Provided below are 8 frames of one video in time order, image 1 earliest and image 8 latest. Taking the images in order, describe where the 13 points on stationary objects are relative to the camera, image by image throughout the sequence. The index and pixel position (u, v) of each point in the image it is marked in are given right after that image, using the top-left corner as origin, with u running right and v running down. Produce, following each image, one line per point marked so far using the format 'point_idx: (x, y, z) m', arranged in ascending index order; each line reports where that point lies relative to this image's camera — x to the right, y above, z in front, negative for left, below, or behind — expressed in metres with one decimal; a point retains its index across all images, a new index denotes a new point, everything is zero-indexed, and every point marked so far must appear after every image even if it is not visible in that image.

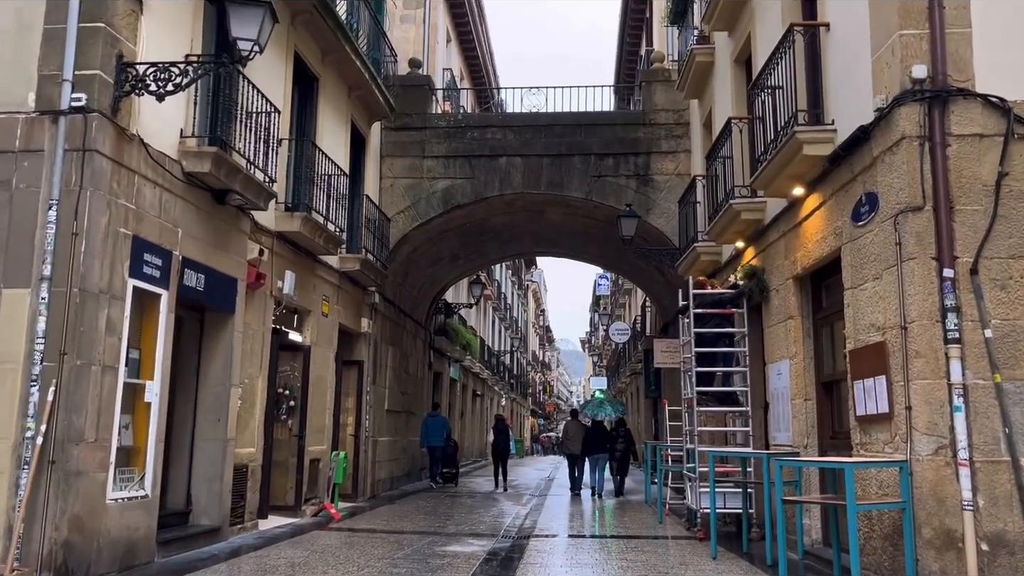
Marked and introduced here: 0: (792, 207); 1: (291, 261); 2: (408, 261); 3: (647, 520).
0: (+2.7, +0.8, +7.9) m
1: (-2.6, +0.3, +9.8) m
2: (-1.9, +0.5, +14.7) m
3: (+1.8, -3.0, +10.8) m
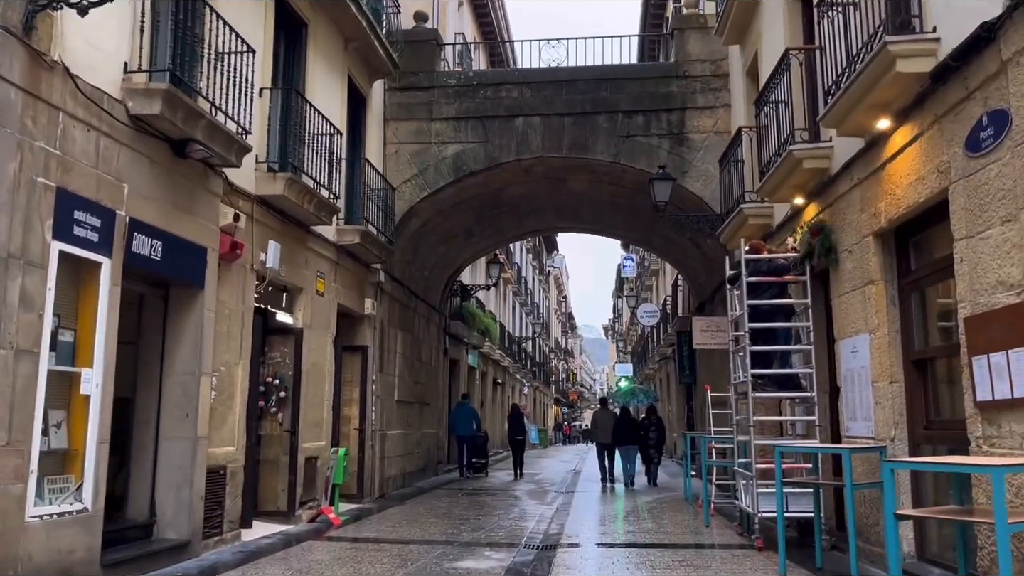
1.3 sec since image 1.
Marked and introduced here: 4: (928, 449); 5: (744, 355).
0: (+2.8, +1.1, +6.4) m
1: (-2.4, +0.6, +8.5) m
2: (-1.5, +0.8, +13.4) m
3: (+2.0, -2.7, +9.4) m
4: (+3.1, -1.2, +6.0) m
5: (+2.2, -0.6, +7.7) m
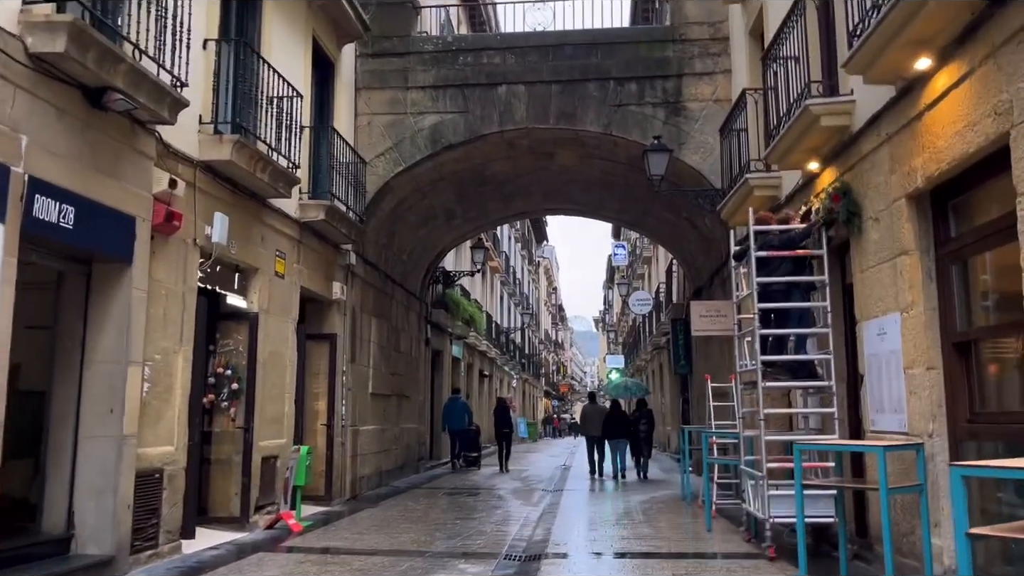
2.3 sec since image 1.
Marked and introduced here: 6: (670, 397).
0: (+2.6, +1.3, +5.5) m
1: (-2.6, +0.8, +7.5) m
2: (-1.8, +1.1, +12.5) m
3: (+1.9, -2.5, +8.5) m
4: (+2.9, -1.0, +5.2) m
5: (+2.0, -0.4, +6.8) m
6: (+3.7, -2.6, +19.7) m
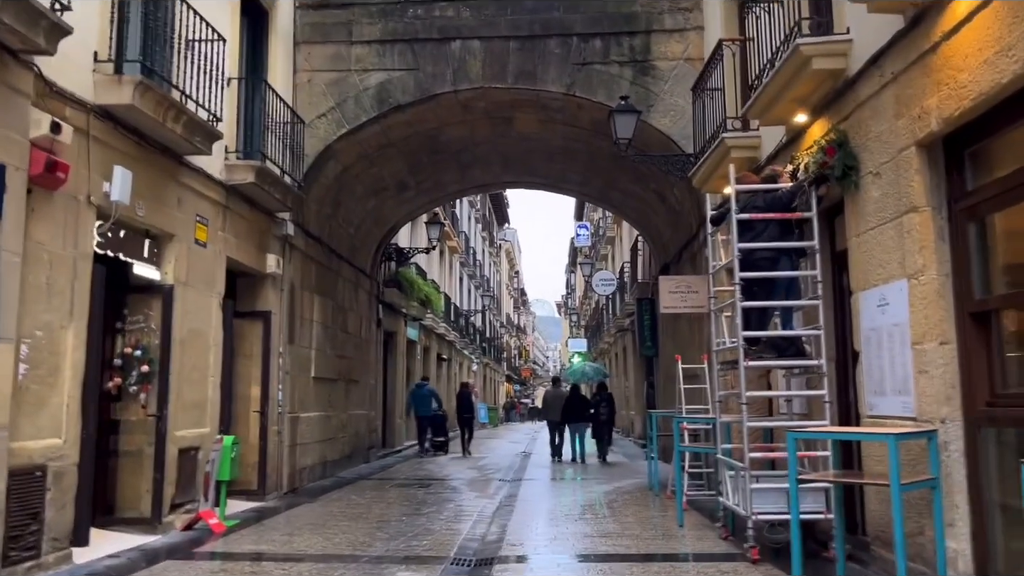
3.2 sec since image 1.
0: (+2.3, +1.5, +4.7) m
1: (-3.0, +1.1, +6.5) m
2: (-2.4, +1.4, +11.5) m
3: (+1.4, -2.2, +7.7) m
4: (+2.6, -0.8, +4.4) m
5: (+1.6, -0.2, +6.0) m
6: (+2.8, -2.1, +19.0) m
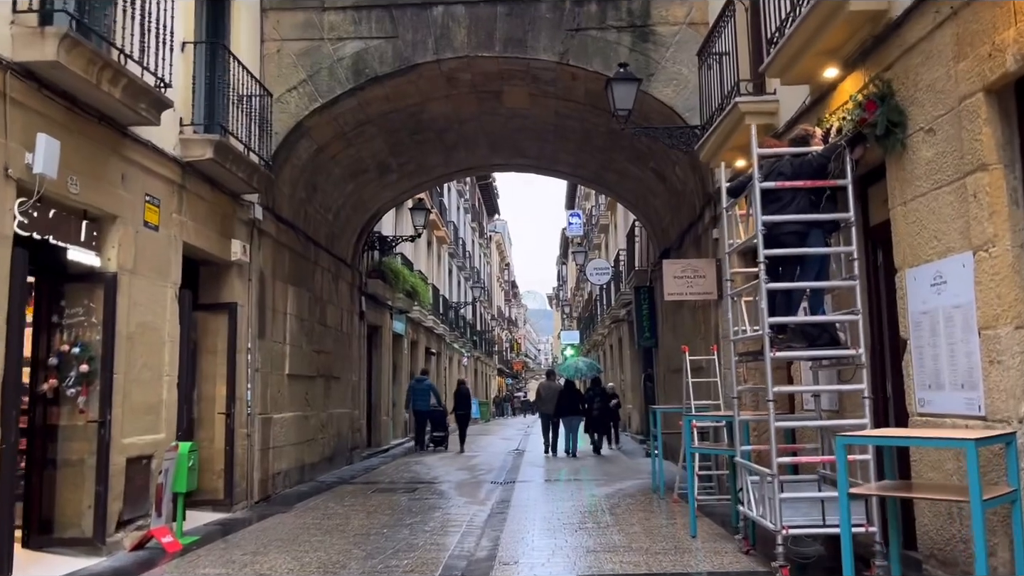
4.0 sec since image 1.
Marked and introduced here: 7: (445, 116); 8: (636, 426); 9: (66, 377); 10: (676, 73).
0: (+2.3, +1.6, +3.9) m
1: (-3.1, +1.1, +5.6) m
2: (-2.6, +1.6, +10.6) m
3: (+1.3, -2.1, +7.0) m
4: (+2.6, -0.7, +3.6) m
5: (+1.6, -0.1, +5.2) m
6: (+2.6, -1.9, +18.2) m
7: (-0.9, +2.3, +11.0) m
8: (+2.7, -3.0, +17.9) m
9: (-3.4, -0.7, +6.2) m
10: (+1.8, +2.4, +9.1) m
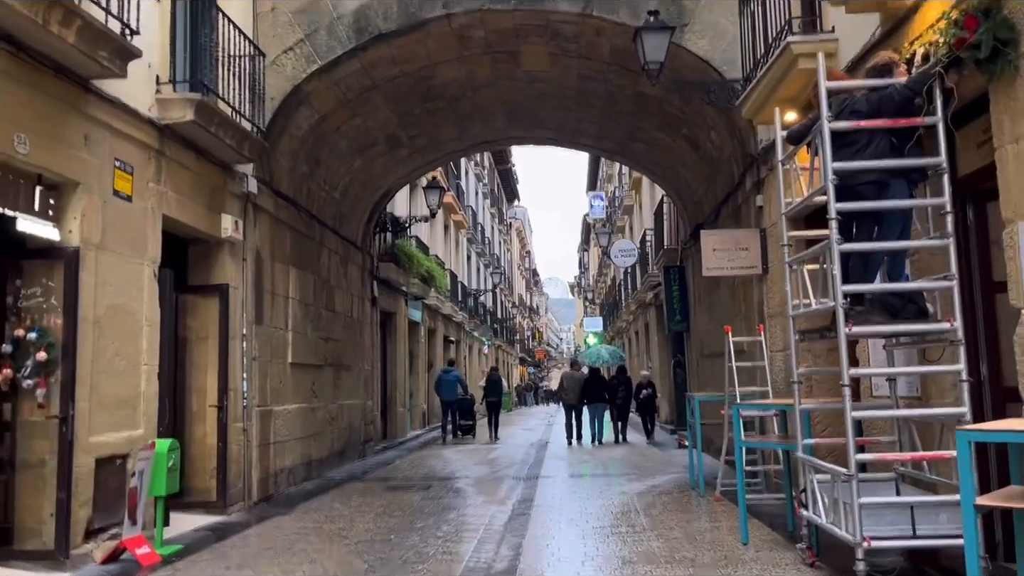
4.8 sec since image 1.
0: (+2.3, +1.8, +3.0) m
1: (-3.0, +1.3, +4.8) m
2: (-2.3, +1.8, +9.8) m
3: (+1.5, -1.8, +6.1) m
4: (+2.6, -0.5, +2.7) m
5: (+1.7, +0.1, +4.3) m
6: (+3.1, -1.5, +17.3) m
7: (-0.7, +2.6, +10.2) m
8: (+3.2, -2.6, +17.0) m
9: (-3.2, -0.5, +5.4) m
10: (+2.0, +2.6, +8.2) m
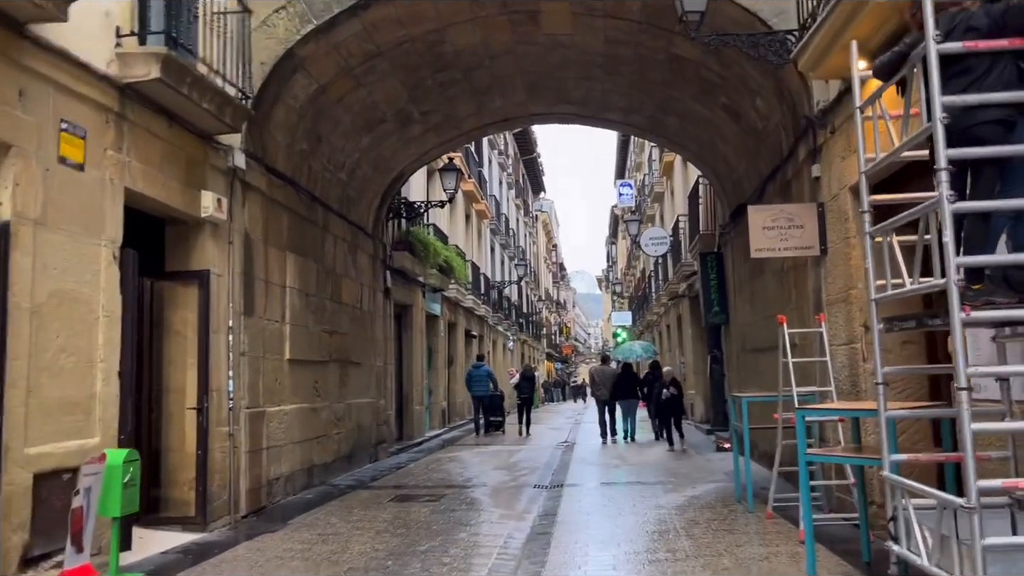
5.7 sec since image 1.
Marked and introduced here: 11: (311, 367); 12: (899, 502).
0: (+2.3, +1.9, +1.9) m
1: (-3.0, +1.4, +4.0) m
2: (-2.1, +1.9, +8.9) m
3: (+1.6, -1.7, +5.1) m
4: (+2.6, -0.4, +1.6) m
5: (+1.7, +0.2, +3.3) m
6: (+3.5, -1.3, +16.2) m
7: (-0.4, +2.7, +9.2) m
8: (+3.6, -2.4, +15.9) m
9: (-3.1, -0.4, +4.6) m
10: (+2.1, +2.8, +7.1) m
11: (-2.2, -0.9, +9.2) m
12: (+1.8, -1.0, +3.9) m
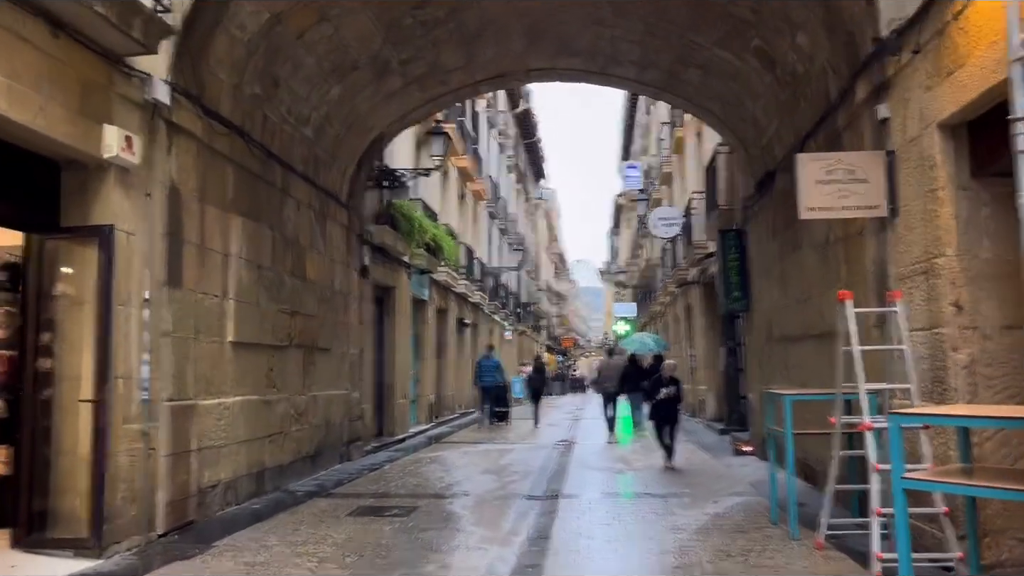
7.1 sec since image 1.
0: (+2.2, +2.1, +0.5) m
1: (-3.0, +1.6, +2.5) m
2: (-2.2, +2.2, +7.4) m
3: (+1.5, -1.5, +3.6) m
4: (+2.5, -0.2, +0.2) m
5: (+1.6, +0.4, +1.8) m
6: (+3.4, -1.1, +14.8) m
7: (-0.5, +2.9, +7.8) m
8: (+3.5, -2.2, +14.5) m
9: (-3.2, -0.2, +3.2) m
10: (+2.1, +3.0, +5.7) m
11: (-2.3, -0.6, +7.8) m
12: (+1.7, -0.8, +2.5) m
